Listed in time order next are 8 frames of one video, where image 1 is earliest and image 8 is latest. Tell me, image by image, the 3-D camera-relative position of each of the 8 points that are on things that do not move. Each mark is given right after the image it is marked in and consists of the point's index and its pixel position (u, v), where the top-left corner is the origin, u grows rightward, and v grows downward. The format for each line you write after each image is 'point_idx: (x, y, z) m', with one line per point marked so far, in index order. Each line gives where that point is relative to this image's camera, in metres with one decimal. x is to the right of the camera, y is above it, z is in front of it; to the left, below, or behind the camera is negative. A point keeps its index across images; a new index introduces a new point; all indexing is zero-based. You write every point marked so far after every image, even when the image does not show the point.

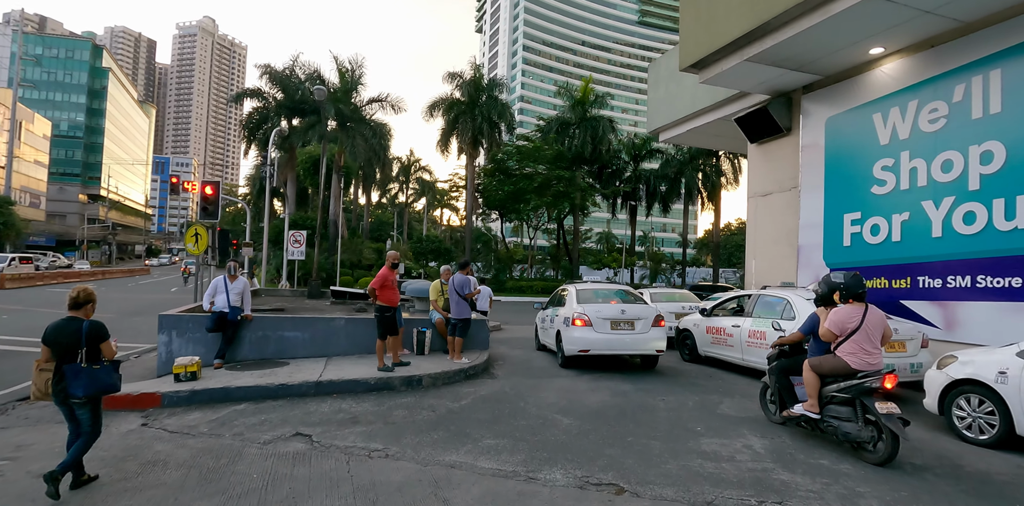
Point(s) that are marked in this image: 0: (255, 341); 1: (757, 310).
0: (-4.7, -1.6, +9.0) m
1: (+4.4, -1.0, +8.7) m
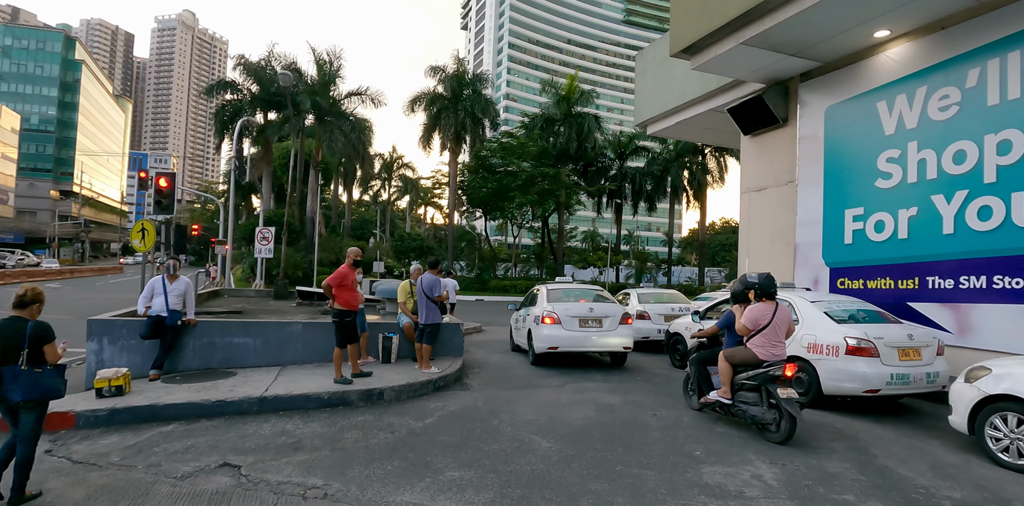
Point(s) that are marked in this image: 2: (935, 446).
0: (-5.1, -1.6, +8.0) m
1: (+4.0, -1.0, +8.0) m
2: (+4.7, -2.1, +5.4) m
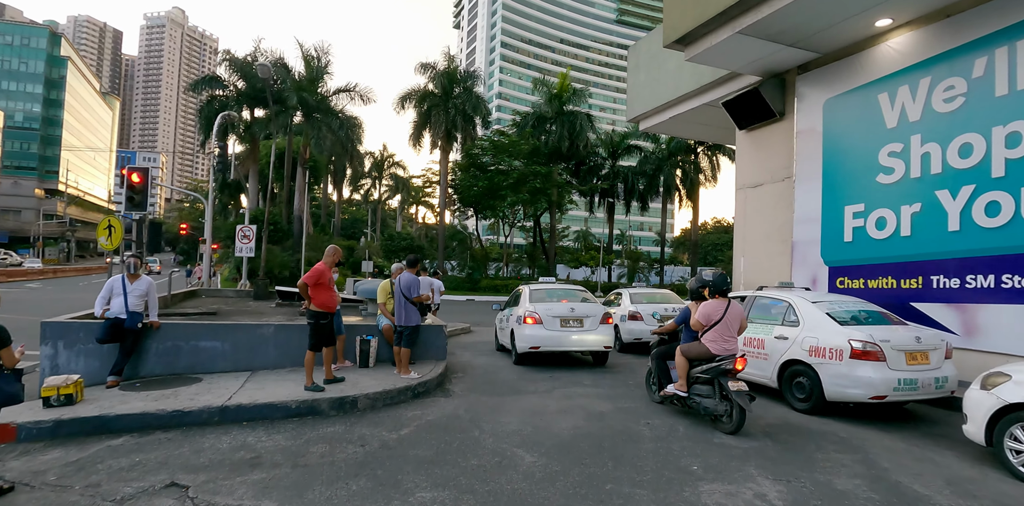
0: (-5.4, -1.5, +7.5) m
1: (+3.8, -1.0, +7.6) m
2: (+4.5, -2.1, +5.0) m
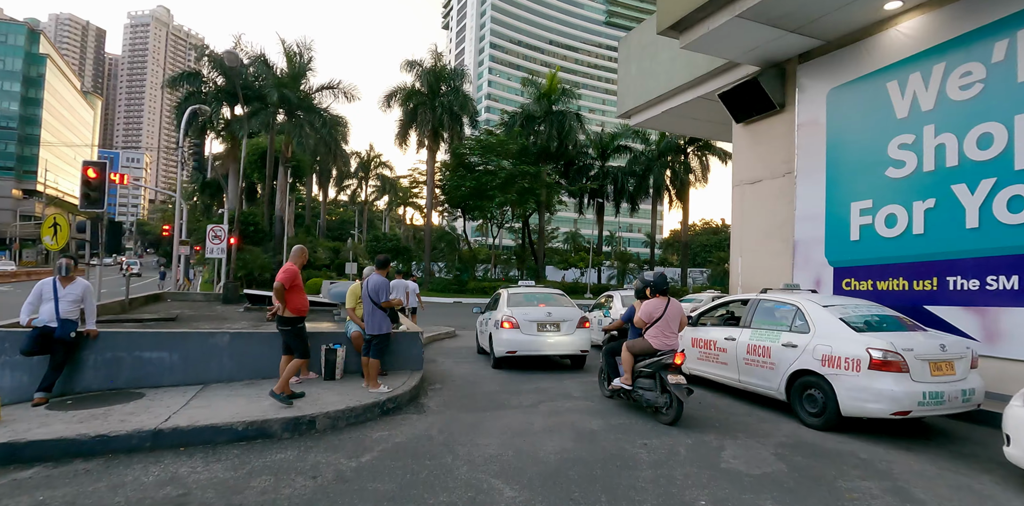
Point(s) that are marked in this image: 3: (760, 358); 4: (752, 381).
0: (-5.6, -1.5, +6.6) m
1: (+3.5, -1.0, +7.0) m
2: (+4.3, -2.1, +4.4) m
3: (+3.3, -1.4, +6.6) m
4: (+3.3, -1.8, +6.7) m
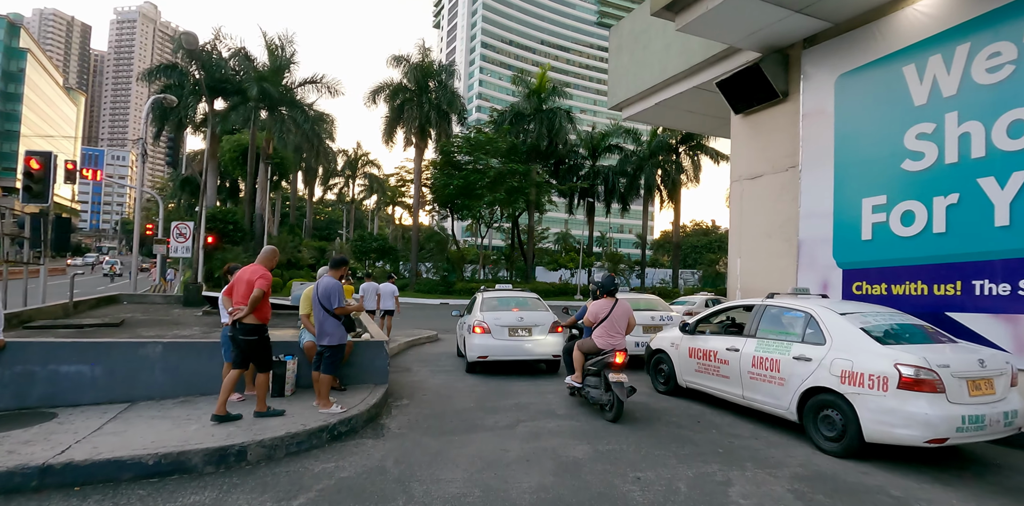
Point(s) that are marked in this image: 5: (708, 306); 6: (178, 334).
0: (-5.9, -1.5, +5.7) m
1: (+3.2, -1.0, +6.2) m
2: (+4.0, -2.1, +3.6) m
3: (+3.0, -1.4, +5.8) m
4: (+3.0, -1.8, +6.0) m
5: (+7.5, -2.0, +18.7) m
6: (-5.7, -1.4, +8.3) m
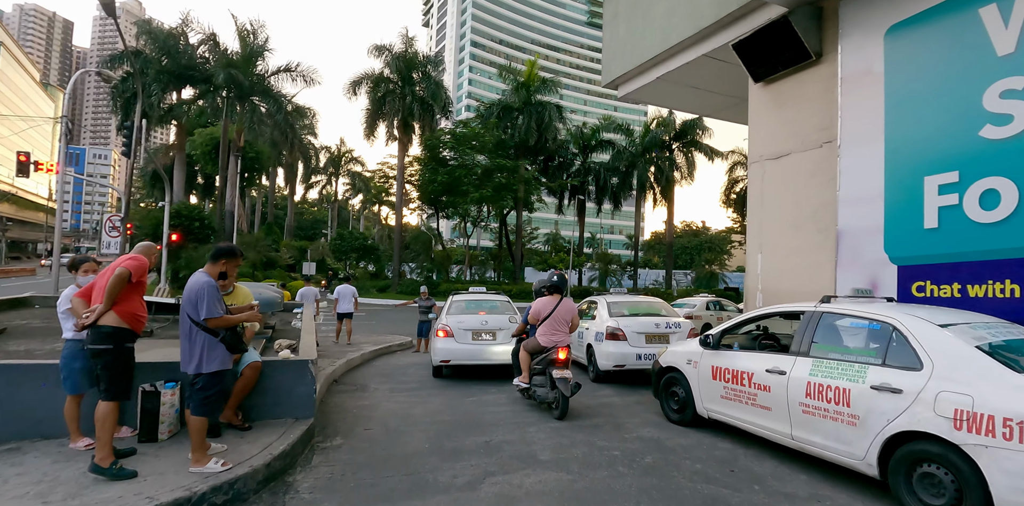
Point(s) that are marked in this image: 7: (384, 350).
0: (-6.2, -1.4, +3.9) m
1: (+2.9, -0.9, +4.6) m
2: (+3.7, -2.0, +2.0) m
3: (+2.7, -1.3, +4.2) m
4: (+2.7, -1.7, +4.4) m
5: (+6.9, -2.0, +17.2) m
6: (-6.0, -1.3, +6.5) m
7: (-3.3, -2.5, +12.5) m
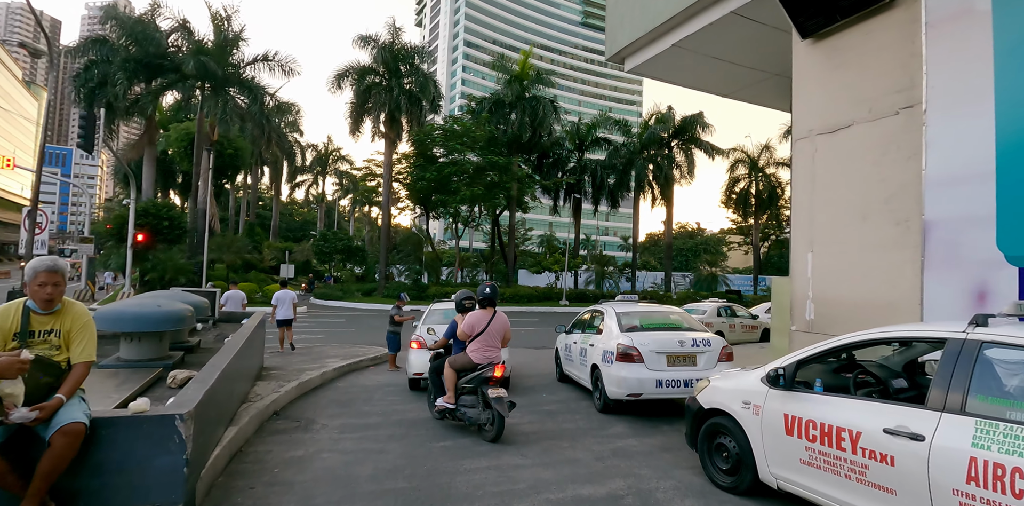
0: (-6.3, -1.3, +2.1) m
1: (+2.8, -0.8, +2.9) m
2: (+3.6, -1.9, +0.3) m
3: (+2.6, -1.3, +2.5) m
4: (+2.6, -1.6, +2.7) m
5: (+6.7, -2.0, +15.5) m
6: (-6.2, -1.2, +4.7) m
7: (-3.5, -2.5, +10.7) m
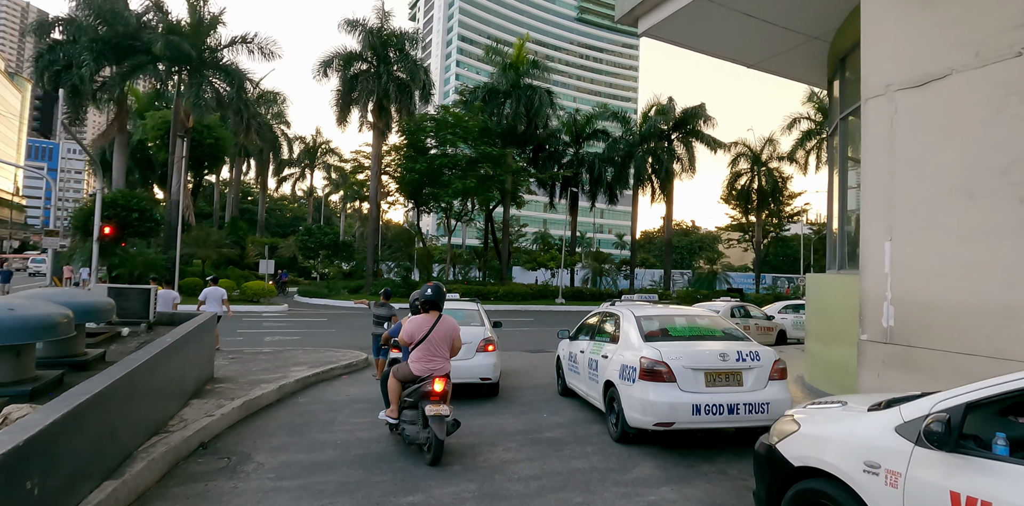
0: (-6.3, -1.2, +0.6) m
1: (+2.7, -0.7, +1.5) m
2: (+3.7, -1.8, -1.1) m
3: (+2.6, -1.2, +1.1) m
4: (+2.6, -1.5, +1.2) m
5: (+6.5, -1.8, +14.1) m
6: (-6.2, -1.1, +3.2) m
7: (-3.6, -2.3, +9.2) m
